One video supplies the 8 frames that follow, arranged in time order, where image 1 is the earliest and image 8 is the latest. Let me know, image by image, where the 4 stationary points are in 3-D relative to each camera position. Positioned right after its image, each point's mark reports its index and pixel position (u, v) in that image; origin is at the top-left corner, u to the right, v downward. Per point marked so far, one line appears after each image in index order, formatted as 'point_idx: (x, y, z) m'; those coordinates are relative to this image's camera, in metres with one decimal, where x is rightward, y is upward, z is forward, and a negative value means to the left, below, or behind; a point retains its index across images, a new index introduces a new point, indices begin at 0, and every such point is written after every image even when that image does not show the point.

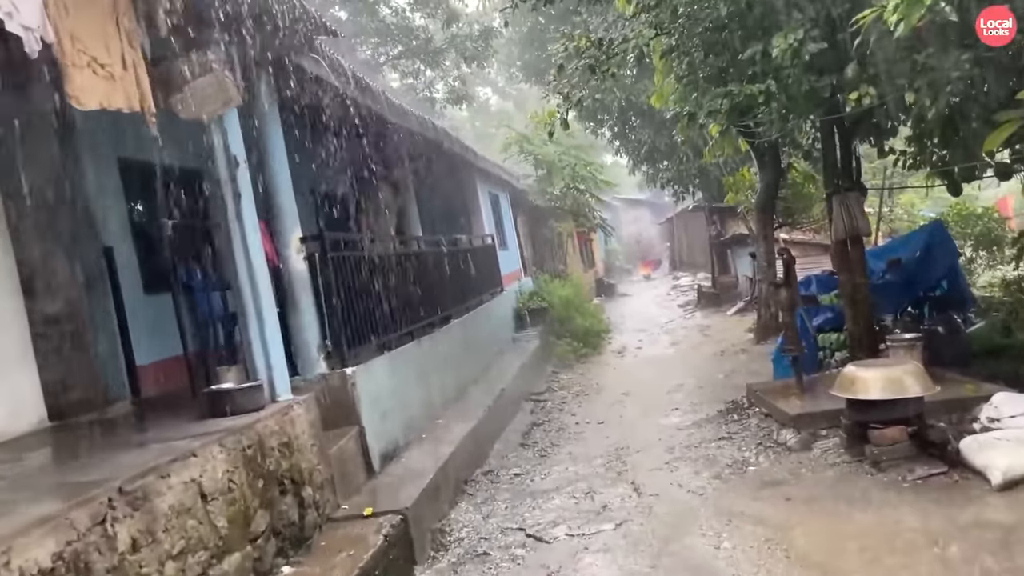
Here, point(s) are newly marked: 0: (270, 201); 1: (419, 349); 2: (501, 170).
0: (-1.6, +0.6, +5.4) m
1: (-0.8, -0.5, +7.2) m
2: (-0.2, +1.9, +13.8) m
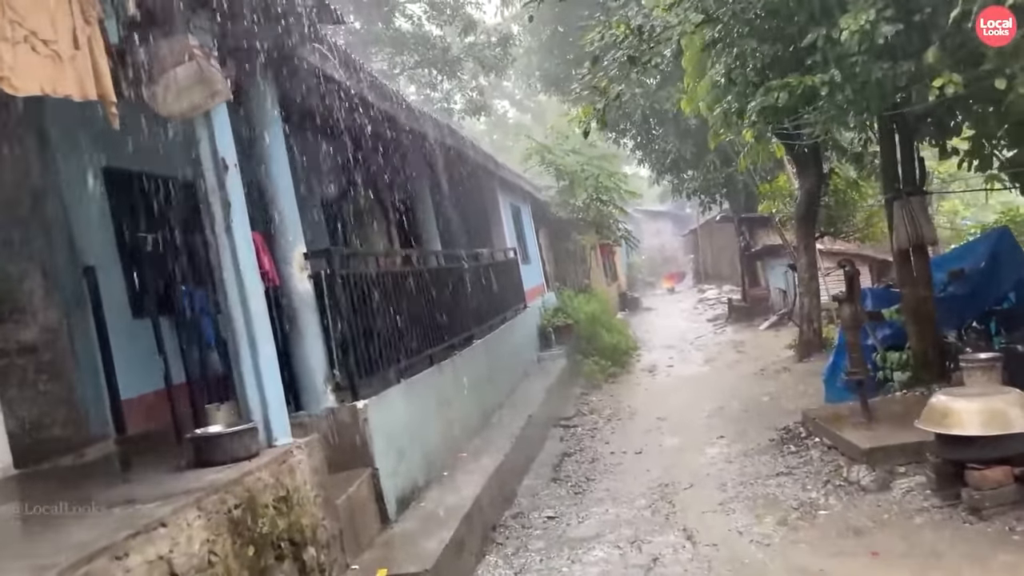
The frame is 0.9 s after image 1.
0: (-1.4, +0.4, +4.8) m
1: (-0.6, -0.7, +6.5) m
2: (+0.2, +1.7, +13.2) m
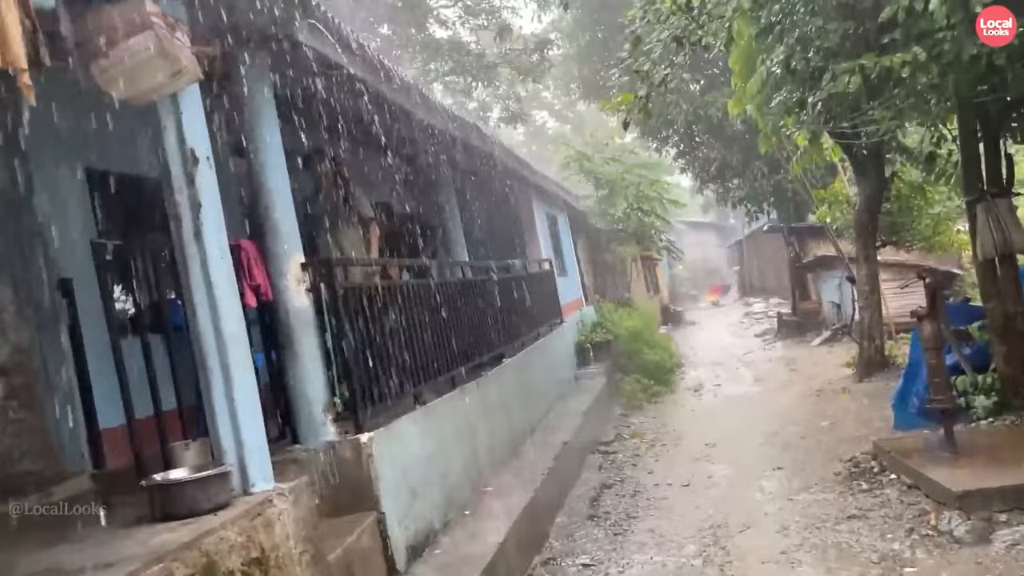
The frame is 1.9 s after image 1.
0: (-1.3, +0.4, +4.2) m
1: (-0.3, -0.8, +5.9) m
2: (+0.7, +1.5, +12.5) m
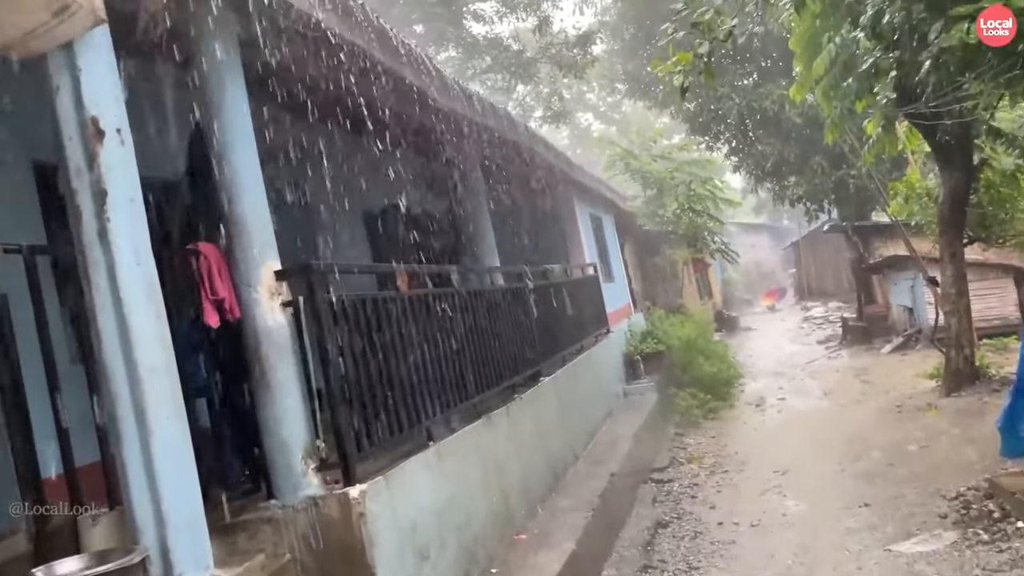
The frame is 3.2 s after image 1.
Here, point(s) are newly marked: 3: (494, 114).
0: (-1.1, +0.3, +3.4) m
1: (-0.1, -0.9, +5.0) m
2: (+1.3, +1.4, +11.6) m
3: (-0.1, +1.4, +6.6) m
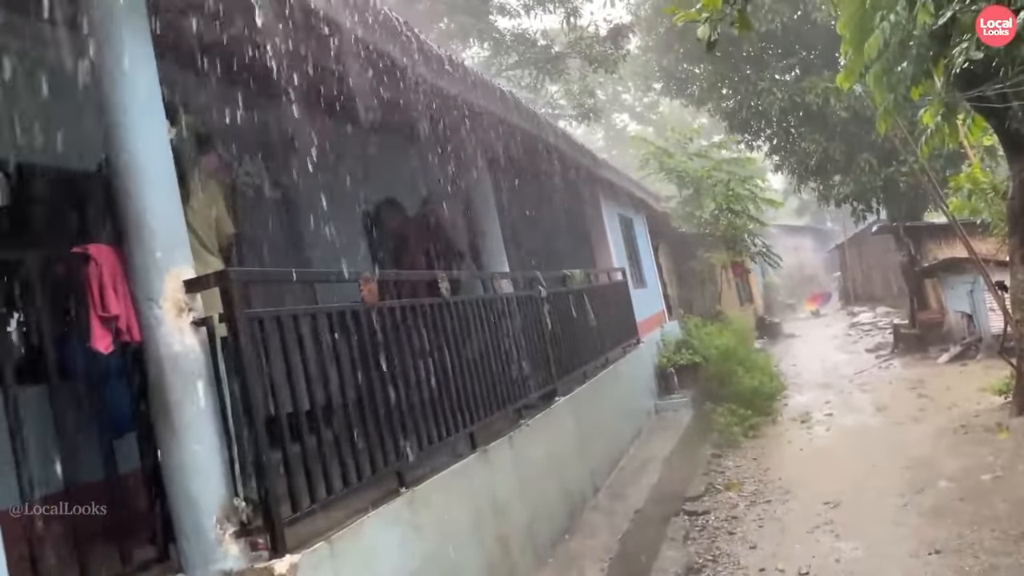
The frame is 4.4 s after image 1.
0: (-1.2, +0.3, +2.7) m
1: (-0.1, -0.9, +4.2) m
2: (+1.6, +1.3, +10.7) m
3: (-0.1, +1.3, +5.9) m
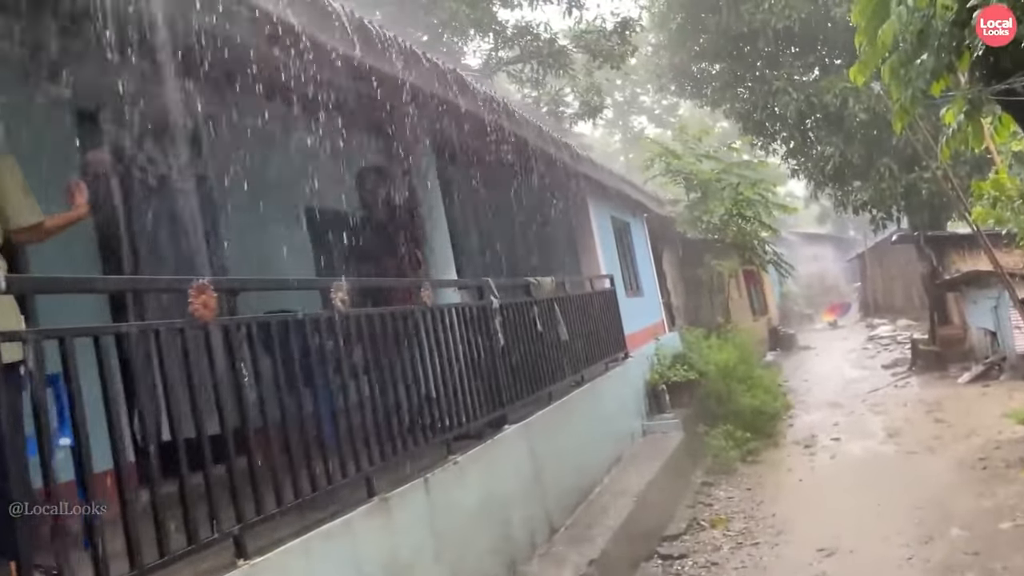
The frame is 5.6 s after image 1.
0: (-1.6, +0.2, +1.9) m
1: (-0.5, -1.0, +3.5) m
2: (+1.4, +1.2, +9.9) m
3: (-0.4, +1.2, +5.1) m
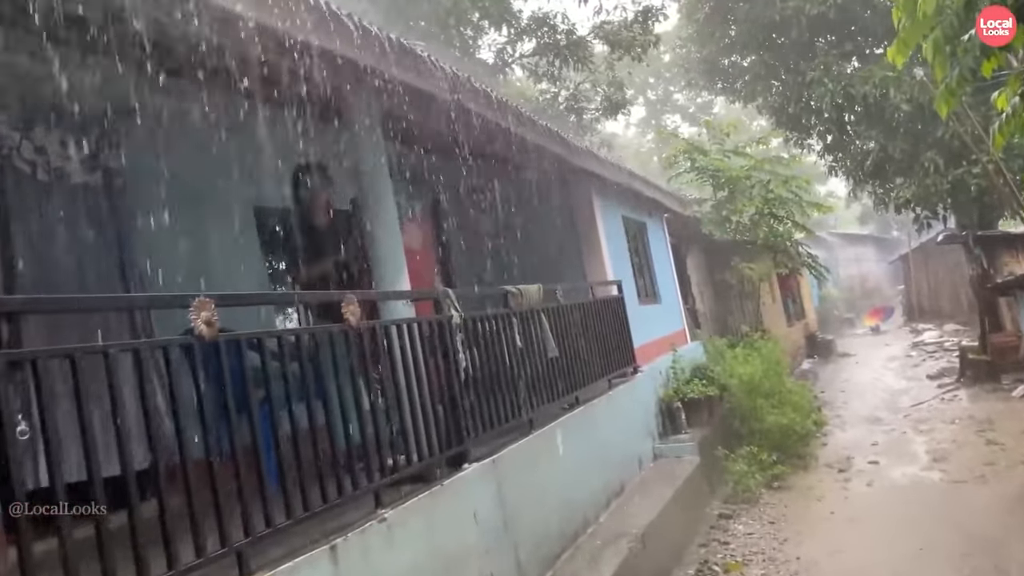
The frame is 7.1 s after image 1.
0: (-2.0, +0.2, +1.2) m
1: (-0.8, -1.0, +2.7) m
2: (+1.4, +1.1, +9.1) m
3: (-0.6, +1.2, +4.3) m
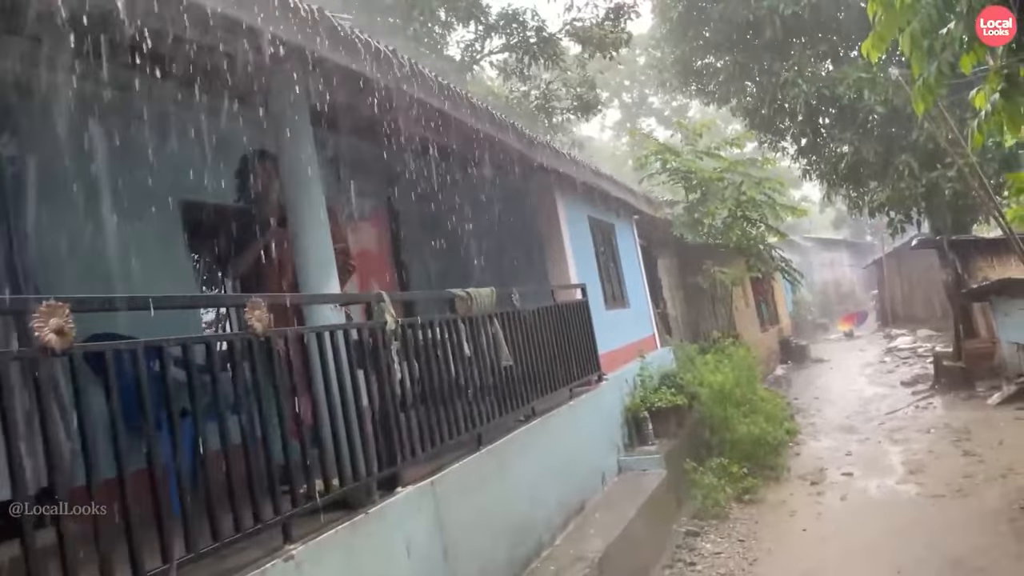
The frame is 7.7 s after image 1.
0: (-2.2, +0.2, +0.7) m
1: (-1.0, -1.0, +2.2) m
2: (+1.0, +1.1, +8.7) m
3: (-0.8, +1.2, +3.9) m
